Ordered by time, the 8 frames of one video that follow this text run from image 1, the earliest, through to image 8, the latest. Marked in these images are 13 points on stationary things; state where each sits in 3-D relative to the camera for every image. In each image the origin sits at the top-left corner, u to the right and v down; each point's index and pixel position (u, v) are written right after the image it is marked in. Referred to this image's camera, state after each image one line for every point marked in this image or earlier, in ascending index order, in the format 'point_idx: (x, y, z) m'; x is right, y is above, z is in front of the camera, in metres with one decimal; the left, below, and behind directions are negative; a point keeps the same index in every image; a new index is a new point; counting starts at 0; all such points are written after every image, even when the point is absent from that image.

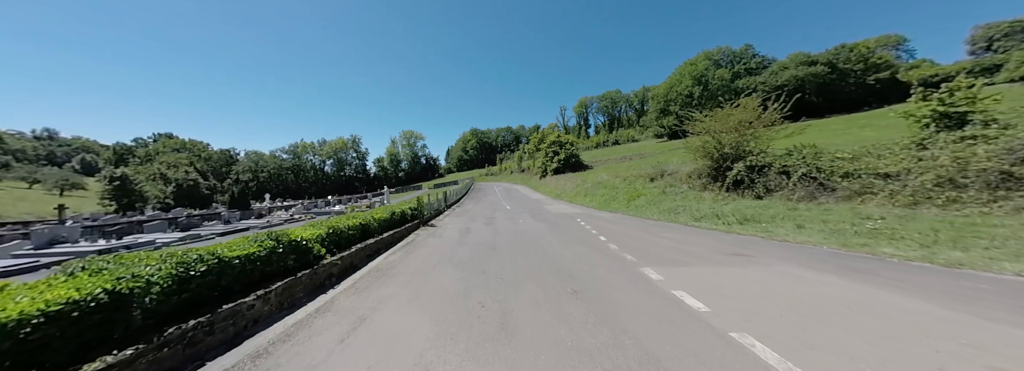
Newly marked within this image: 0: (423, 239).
0: (-4.7, -2.8, +12.9) m
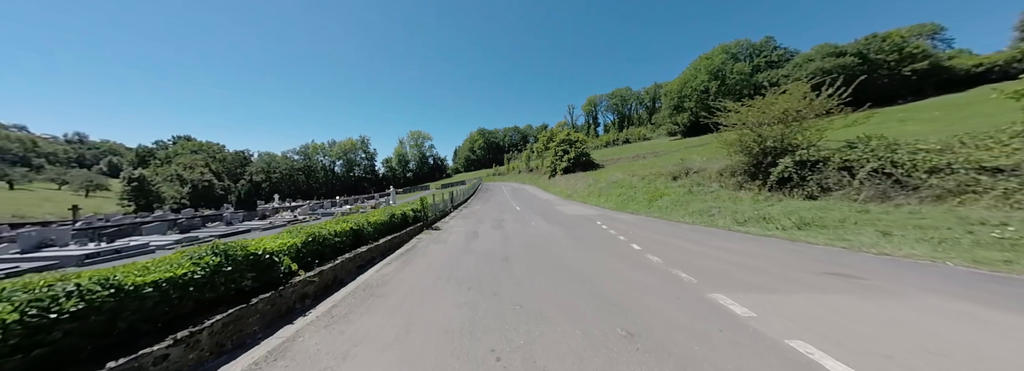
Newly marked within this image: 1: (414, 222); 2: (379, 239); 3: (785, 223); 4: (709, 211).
0: (-4.1, -2.8, +11.5) m
1: (-6.0, -2.2, +14.8) m
2: (-5.6, -2.3, +10.5) m
3: (+11.7, -1.6, +10.7) m
4: (+12.3, -1.6, +15.5) m
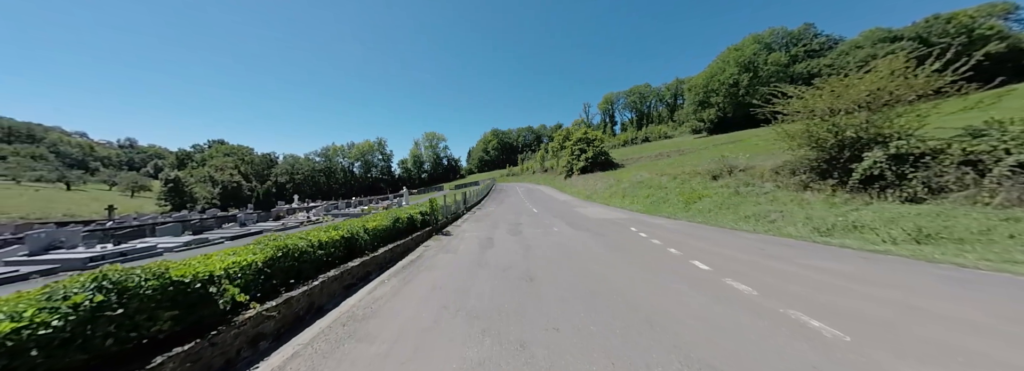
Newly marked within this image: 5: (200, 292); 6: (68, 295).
0: (-3.2, -2.8, +9.8) m
1: (-4.9, -2.2, +13.3) m
2: (-4.8, -2.3, +9.0) m
3: (+12.5, -1.6, +8.2) m
4: (+13.4, -1.6, +13.0) m
5: (-4.5, -1.5, +3.6) m
6: (-4.8, -1.2, +2.7) m
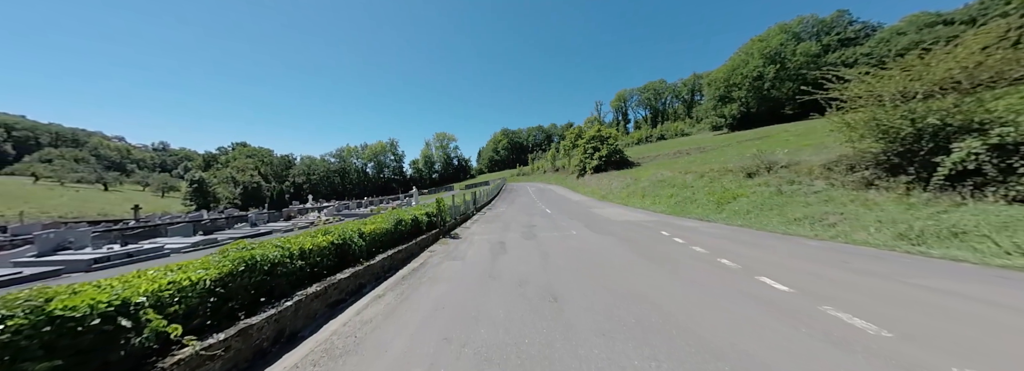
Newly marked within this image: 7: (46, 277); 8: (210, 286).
0: (-2.6, -2.7, +8.7) m
1: (-4.2, -2.1, +12.2) m
2: (-4.3, -2.2, +7.9) m
3: (+13.0, -1.5, +6.4) m
4: (+14.1, -1.5, +11.1) m
5: (-4.2, -1.5, +2.5) m
6: (-4.5, -1.1, +1.6) m
7: (-22.7, -4.4, +12.1) m
8: (-4.5, -1.5, +3.7) m
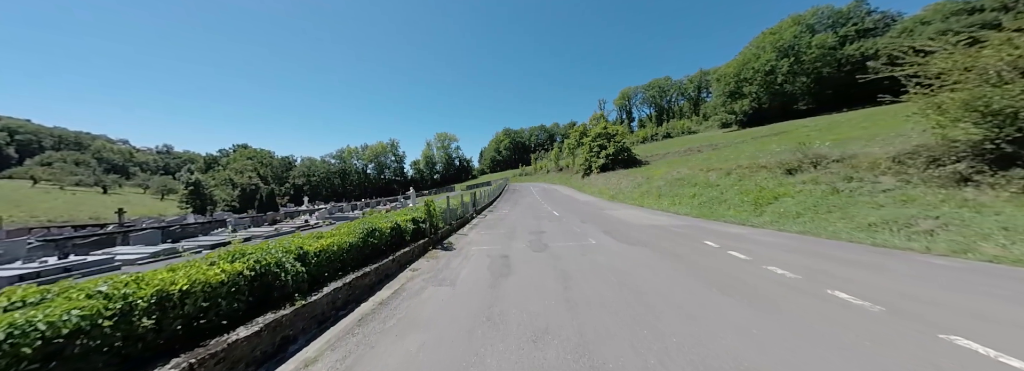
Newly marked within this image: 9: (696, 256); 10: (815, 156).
0: (-2.4, -2.7, +6.4) m
1: (-4.0, -2.1, +10.0) m
2: (-4.1, -2.2, +5.6) m
3: (+13.2, -1.4, +4.0) m
4: (+14.3, -1.4, +8.7) m
5: (-4.1, -1.5, +0.3) m
6: (-4.4, -1.1, -0.7) m
7: (-22.5, -4.5, +9.9) m
8: (-4.3, -1.4, +1.4) m
9: (+5.8, -2.2, +7.9) m
10: (+19.1, +1.9, +15.6) m
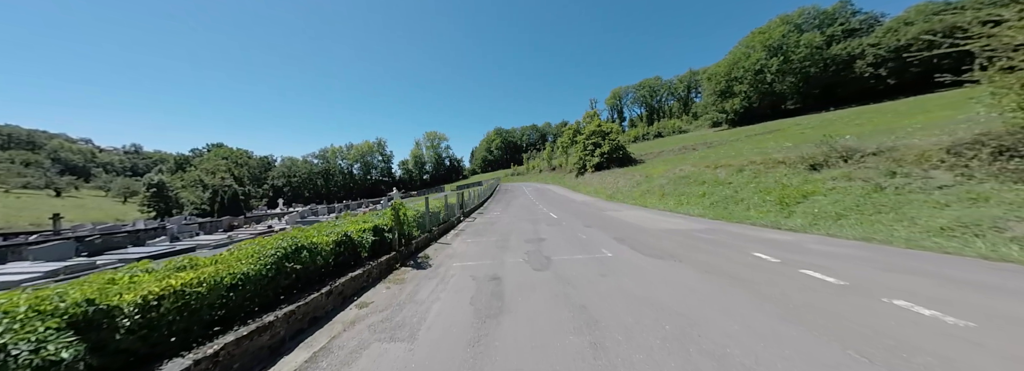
0: (-2.5, -2.6, +3.9) m
1: (-4.2, -2.1, +7.4) m
2: (-4.1, -2.1, +3.1) m
3: (+13.2, -1.2, +2.2) m
4: (+14.1, -1.2, +7.0) m
5: (-3.9, -1.4, -2.3) m
6: (-4.2, -1.0, -3.2) m
7: (-22.6, -4.5, +6.6) m
8: (-4.2, -1.4, -1.1) m
9: (+5.6, -2.1, +5.8) m
10: (+18.6, +2.0, +14.0) m
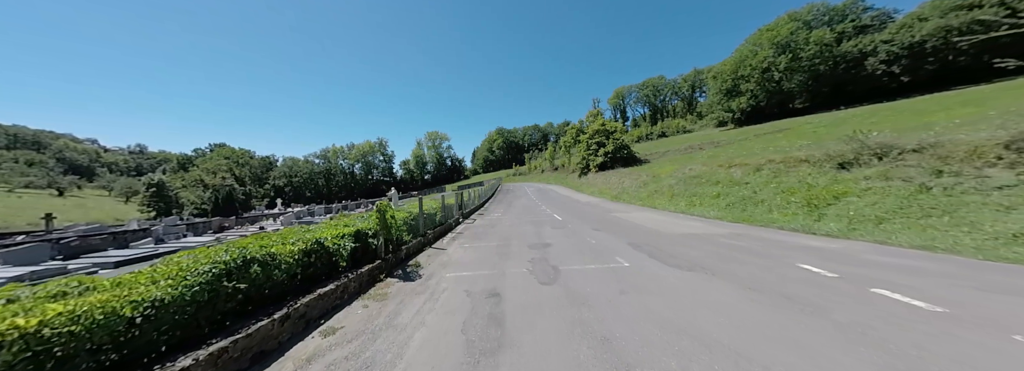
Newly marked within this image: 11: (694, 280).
0: (-2.5, -2.5, +2.9) m
1: (-4.2, -2.0, +6.4) m
2: (-4.1, -2.0, +2.1) m
3: (+13.2, -1.2, +1.0) m
4: (+14.1, -1.2, +5.8) m
5: (-3.9, -1.3, -3.3) m
6: (-4.2, -0.9, -4.2) m
7: (-22.6, -4.5, +5.7) m
8: (-4.2, -1.3, -2.2) m
9: (+5.7, -2.1, +4.7) m
10: (+18.7, +2.0, +12.9) m
11: (+4.1, -2.2, +5.9) m
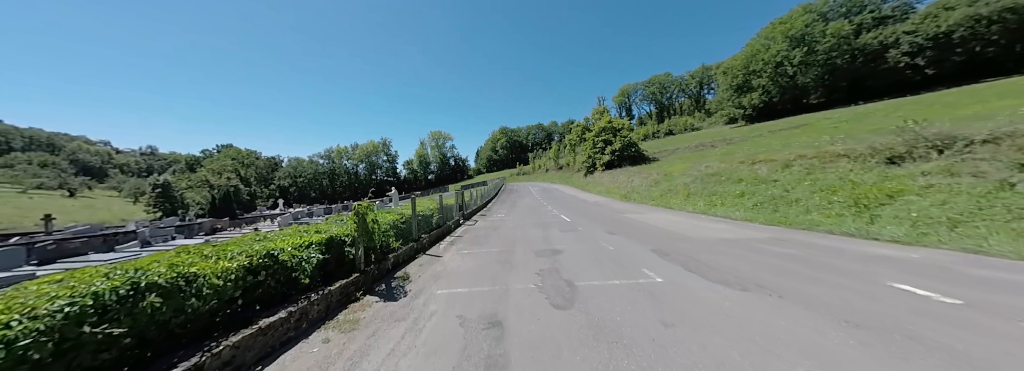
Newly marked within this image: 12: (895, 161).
0: (-2.4, -2.5, +1.6) m
1: (-4.1, -2.0, +5.2) m
2: (-4.1, -2.0, +0.8) m
3: (+13.3, -1.1, -0.5) m
4: (+14.2, -1.1, +4.3) m
5: (-3.9, -1.3, -4.5) m
6: (-4.2, -0.9, -5.5) m
7: (-22.5, -4.5, +4.7) m
8: (-4.2, -1.3, -3.4) m
9: (+5.7, -2.0, +3.3) m
10: (+18.9, +2.2, +11.3) m
11: (+4.3, -2.1, +4.5) m
12: (+17.5, +1.2, +11.3) m
